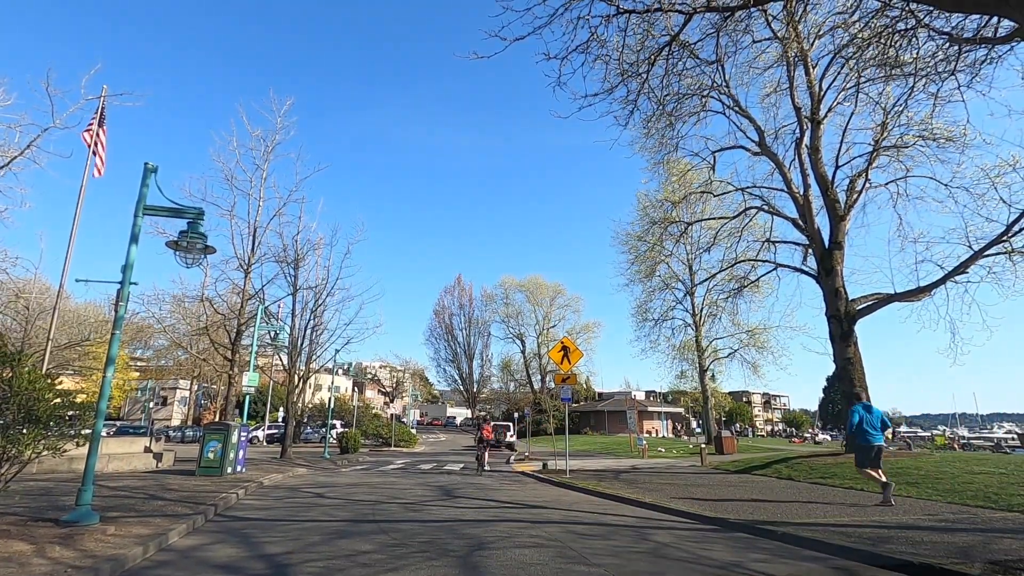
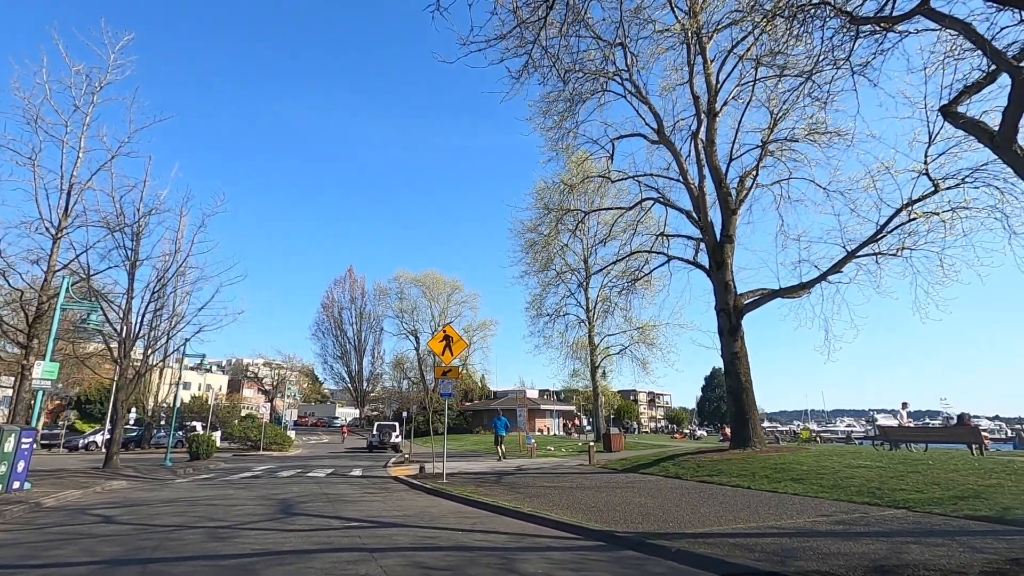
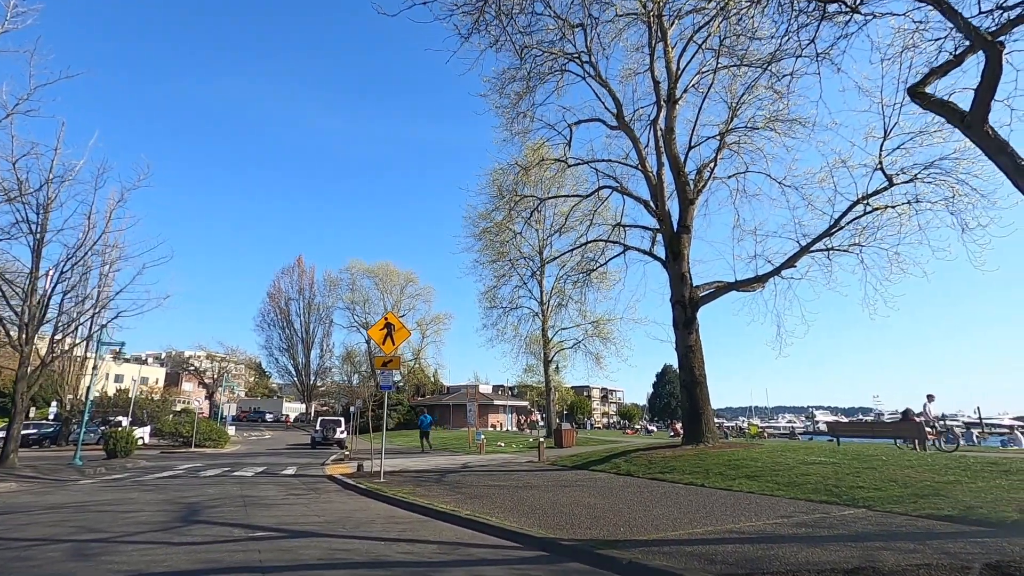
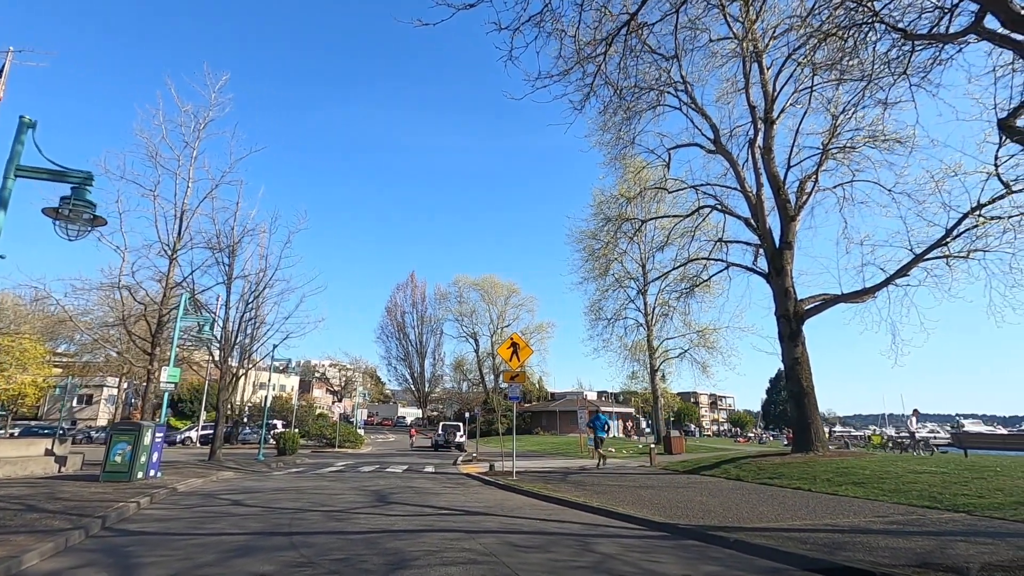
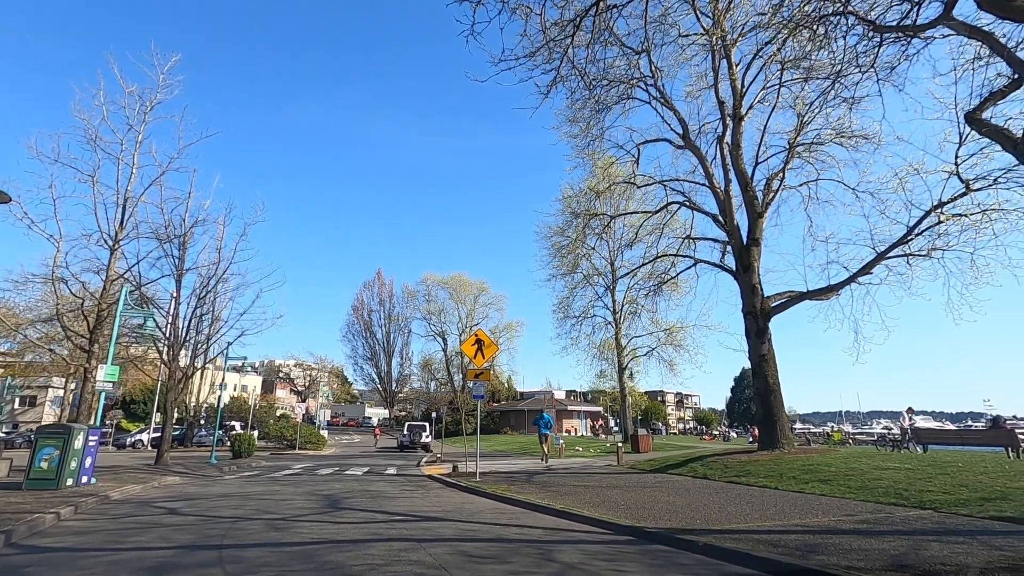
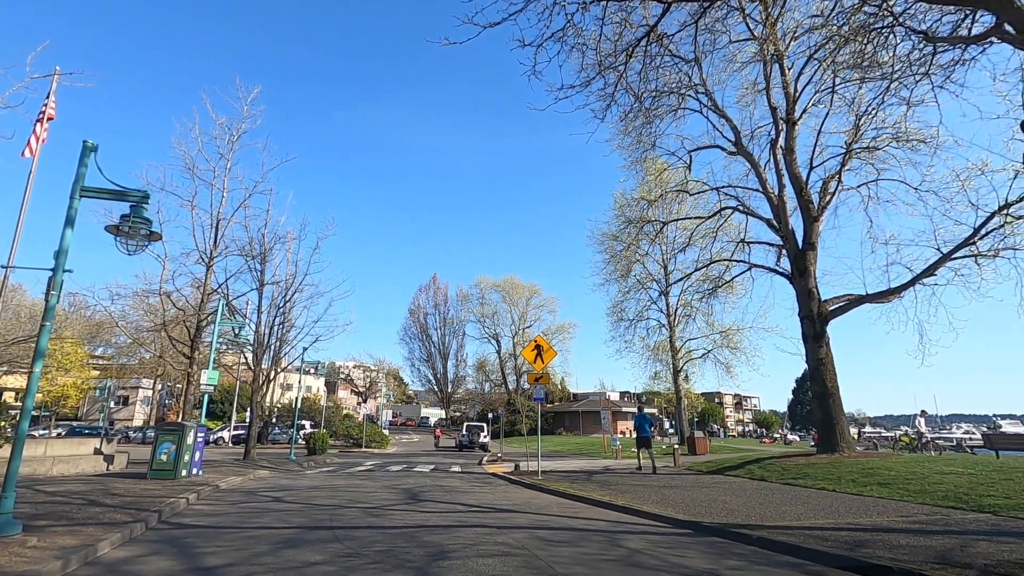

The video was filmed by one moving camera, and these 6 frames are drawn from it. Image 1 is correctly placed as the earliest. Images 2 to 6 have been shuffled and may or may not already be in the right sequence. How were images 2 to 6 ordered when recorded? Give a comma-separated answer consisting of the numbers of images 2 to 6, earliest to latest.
6, 4, 5, 2, 3
